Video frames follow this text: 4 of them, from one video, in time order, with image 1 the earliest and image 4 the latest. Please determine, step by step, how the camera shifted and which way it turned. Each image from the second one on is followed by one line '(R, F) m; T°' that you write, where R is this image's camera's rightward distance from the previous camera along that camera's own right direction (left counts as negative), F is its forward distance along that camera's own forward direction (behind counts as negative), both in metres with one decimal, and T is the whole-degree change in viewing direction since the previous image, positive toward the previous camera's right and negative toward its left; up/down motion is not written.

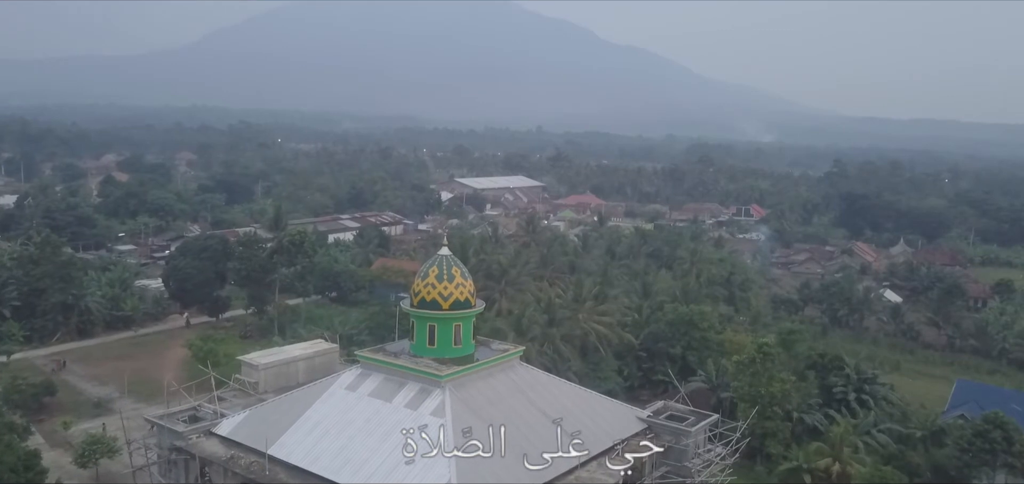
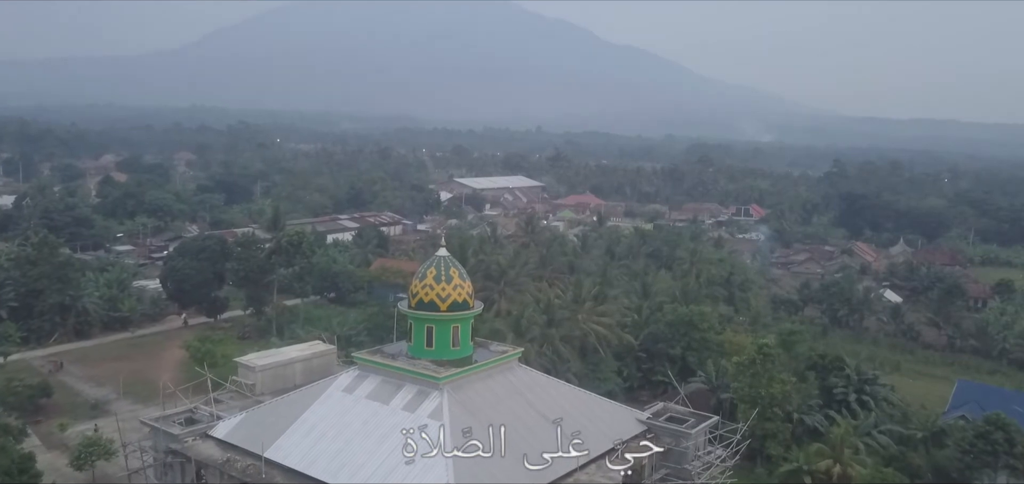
(0.0, +0.1) m; 0°
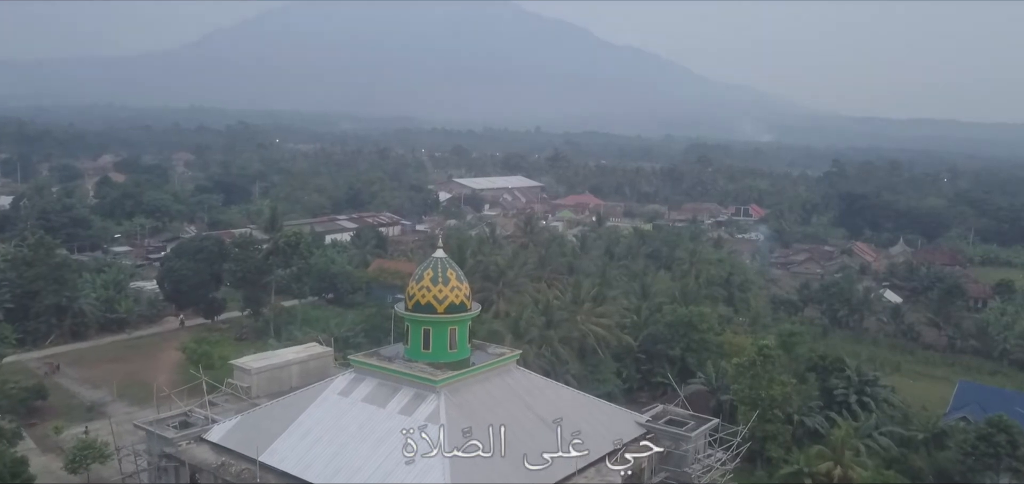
(0.0, +0.2) m; 0°
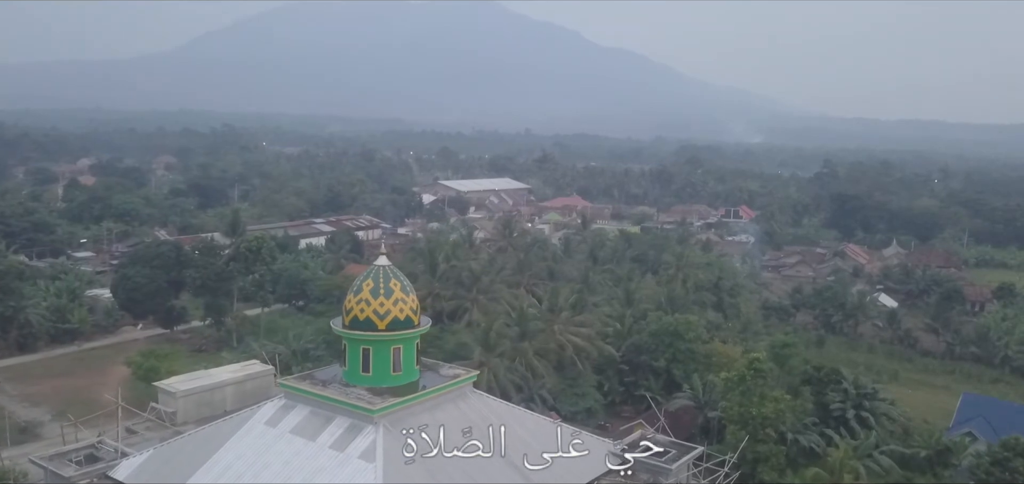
(+0.7, +2.0) m; +1°
